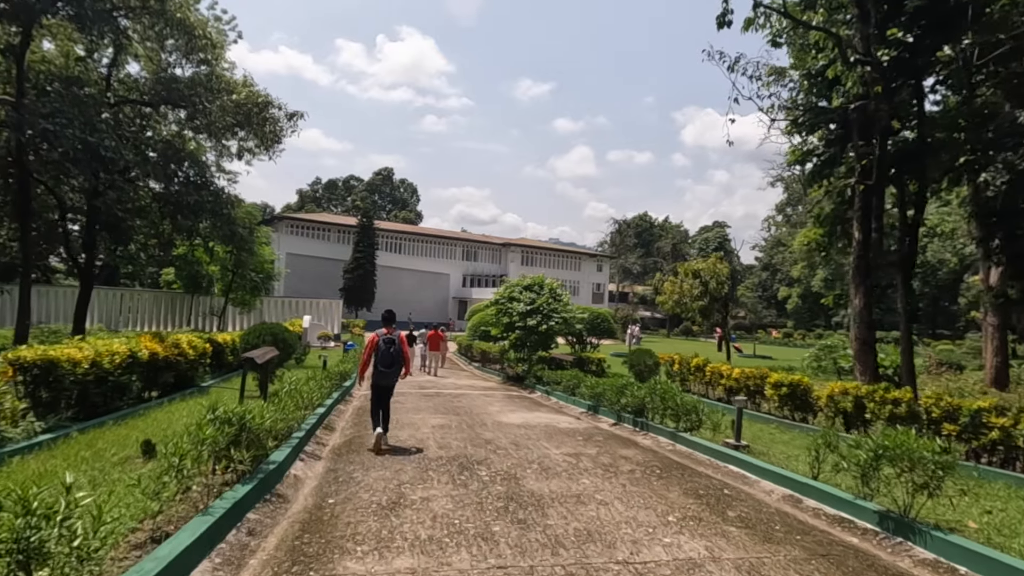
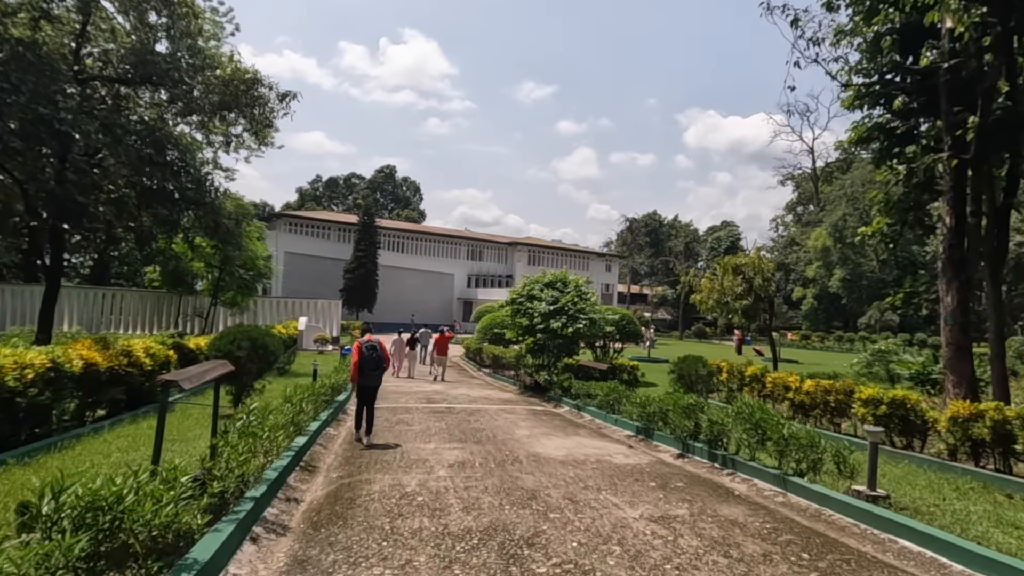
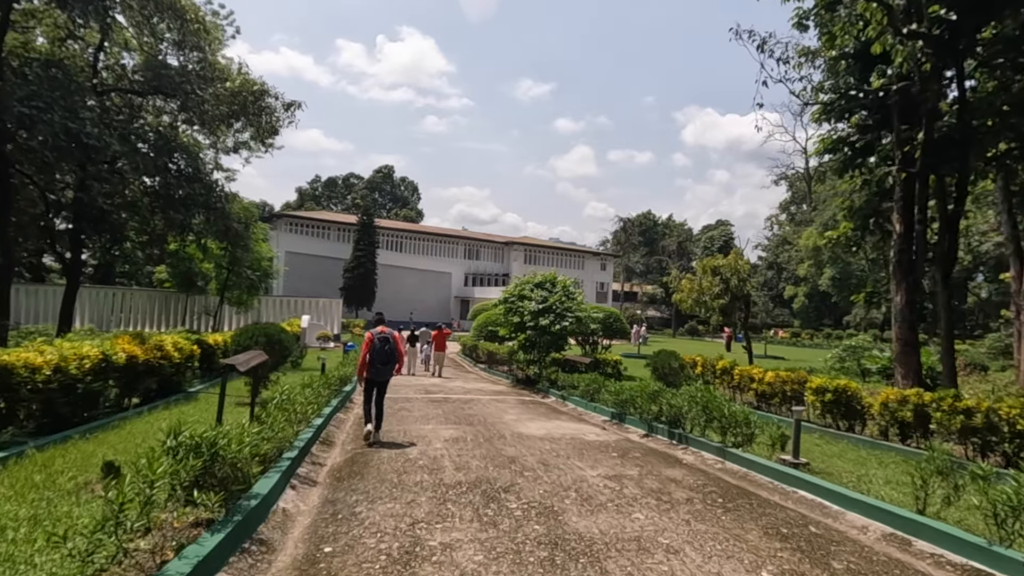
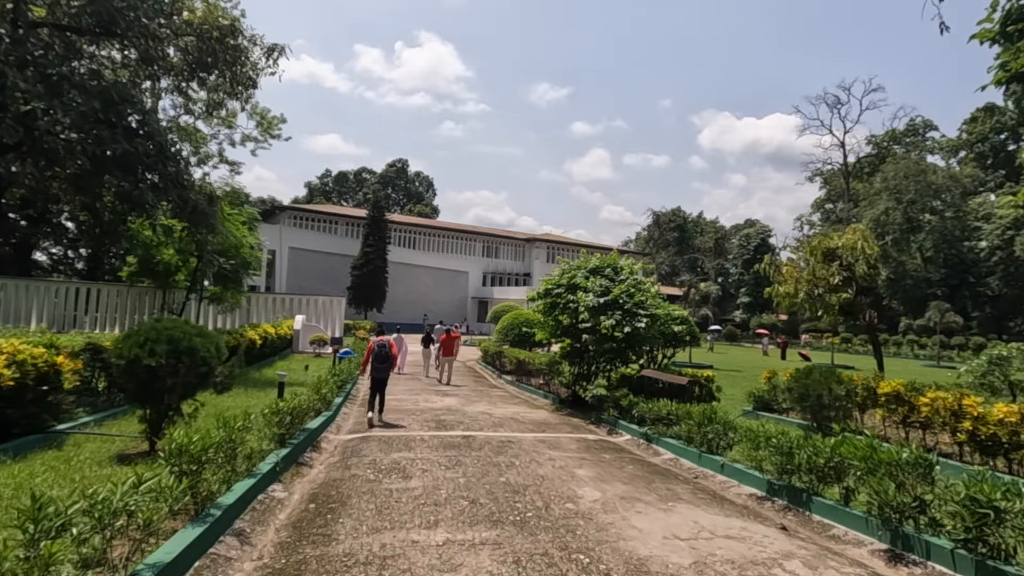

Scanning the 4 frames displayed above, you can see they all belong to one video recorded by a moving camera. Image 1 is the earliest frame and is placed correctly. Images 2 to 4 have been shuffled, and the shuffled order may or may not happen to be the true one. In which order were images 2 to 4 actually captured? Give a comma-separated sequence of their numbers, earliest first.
3, 2, 4
